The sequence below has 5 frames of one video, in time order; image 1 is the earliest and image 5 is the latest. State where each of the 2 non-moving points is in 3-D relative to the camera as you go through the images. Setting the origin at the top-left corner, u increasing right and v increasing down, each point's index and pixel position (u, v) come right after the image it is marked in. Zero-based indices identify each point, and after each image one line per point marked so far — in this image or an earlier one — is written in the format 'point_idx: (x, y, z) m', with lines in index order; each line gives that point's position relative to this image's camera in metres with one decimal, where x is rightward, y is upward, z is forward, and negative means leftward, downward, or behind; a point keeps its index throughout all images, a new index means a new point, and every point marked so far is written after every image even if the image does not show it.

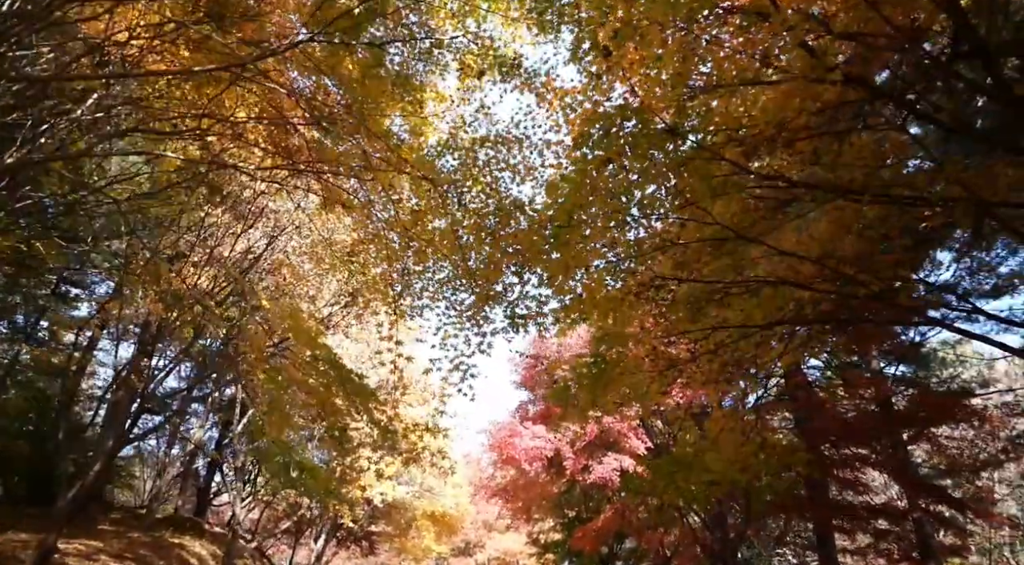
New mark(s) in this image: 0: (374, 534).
0: (-3.2, -5.8, +15.4) m
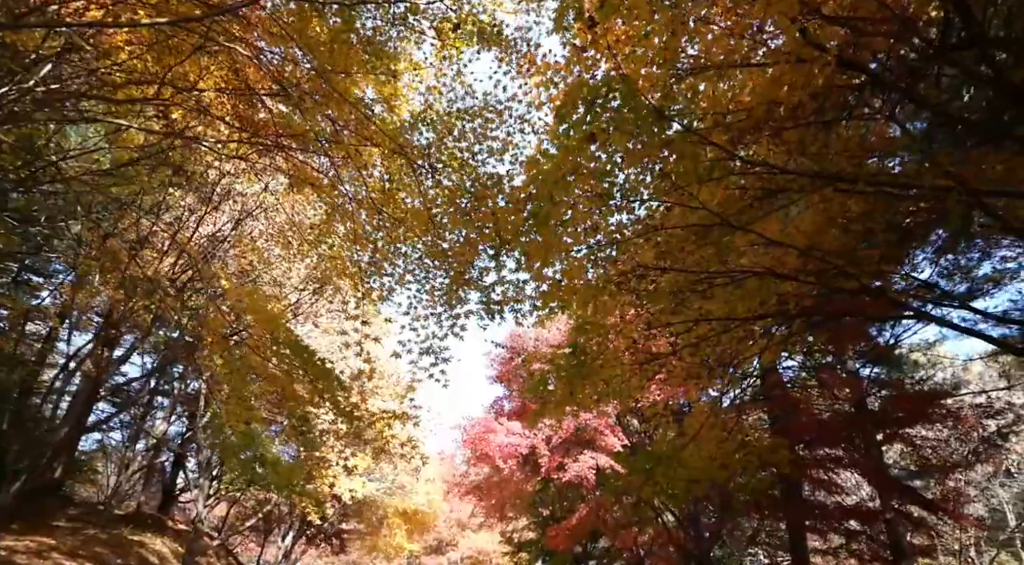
0: (-3.8, -5.6, +15.2) m
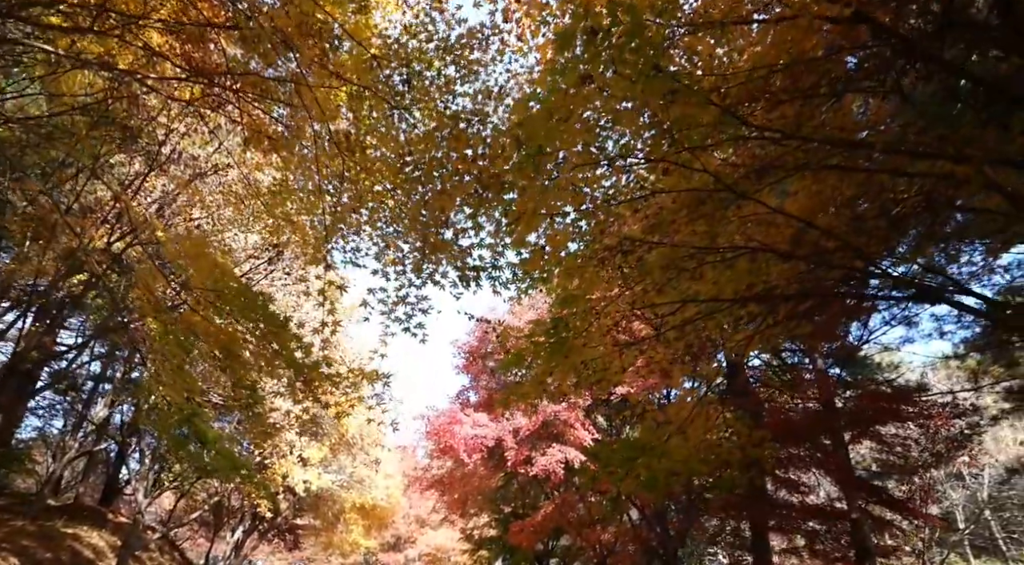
0: (-4.7, -5.3, +14.6) m
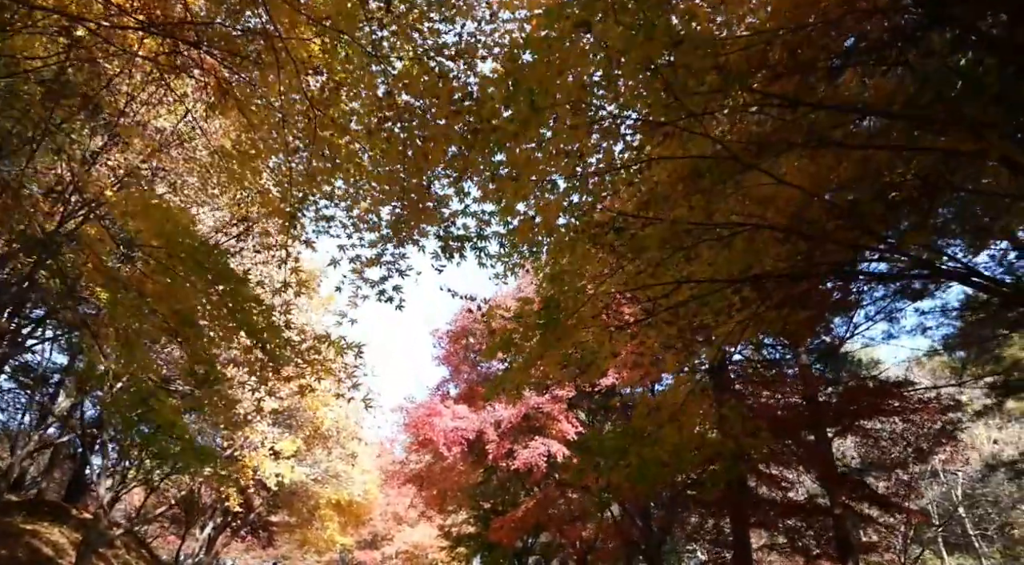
0: (-5.1, -5.1, +14.3) m
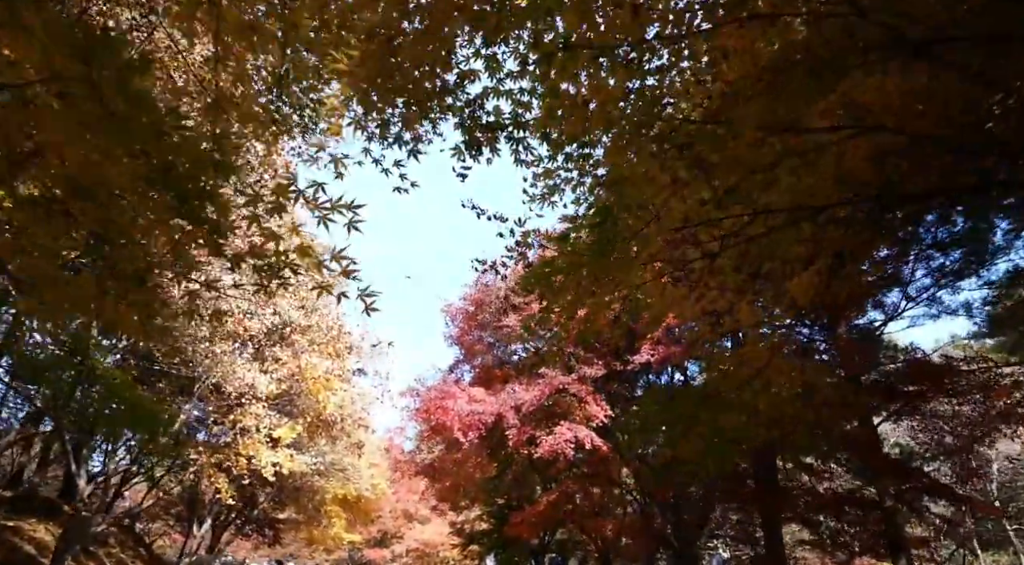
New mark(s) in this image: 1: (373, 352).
0: (-4.8, -4.9, +13.7) m
1: (-2.0, -0.9, +9.5) m
